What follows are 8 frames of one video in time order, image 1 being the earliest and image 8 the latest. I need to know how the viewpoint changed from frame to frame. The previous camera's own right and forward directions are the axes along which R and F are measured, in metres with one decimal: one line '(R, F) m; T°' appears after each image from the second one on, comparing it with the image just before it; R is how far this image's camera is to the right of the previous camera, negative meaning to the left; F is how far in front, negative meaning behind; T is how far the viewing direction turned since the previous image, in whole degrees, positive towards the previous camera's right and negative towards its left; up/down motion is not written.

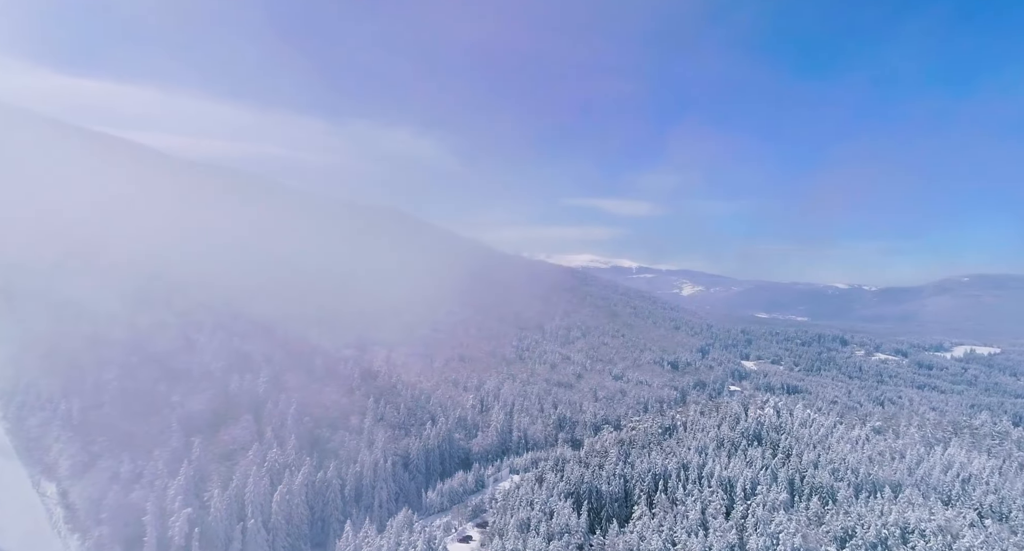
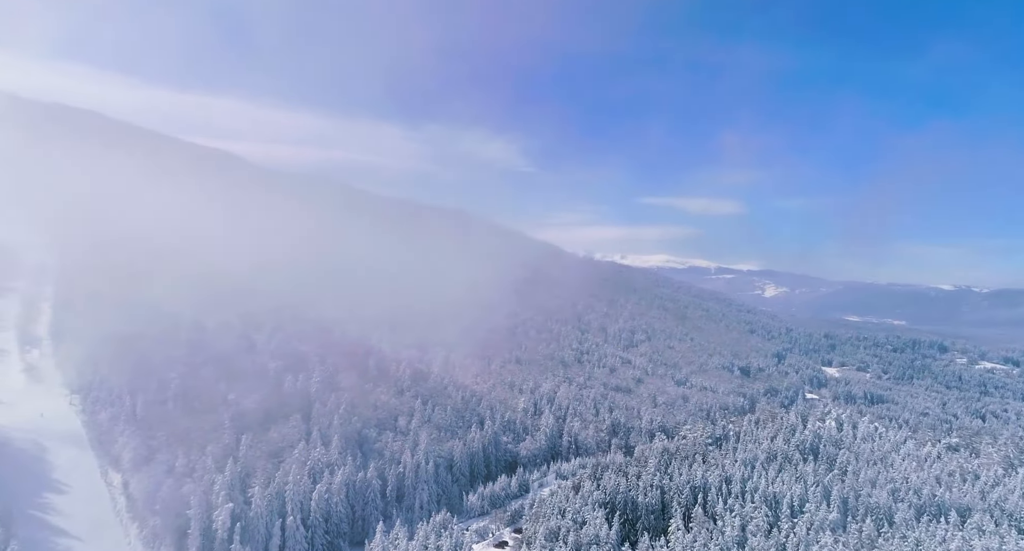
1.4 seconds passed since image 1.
(+4.7, +0.2) m; -6°
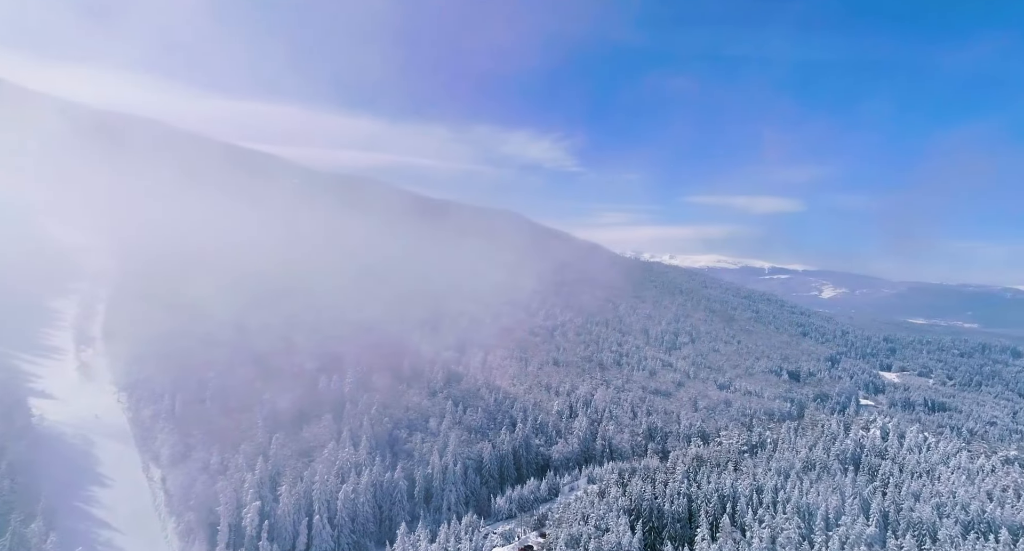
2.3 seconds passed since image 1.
(+2.7, +0.2) m; -4°
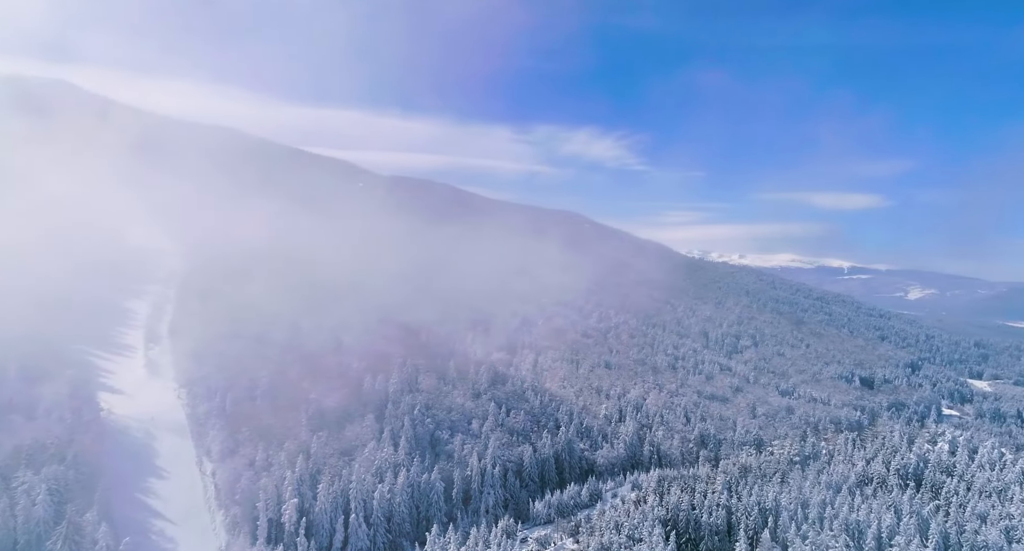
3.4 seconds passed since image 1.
(+3.6, +0.3) m; -6°
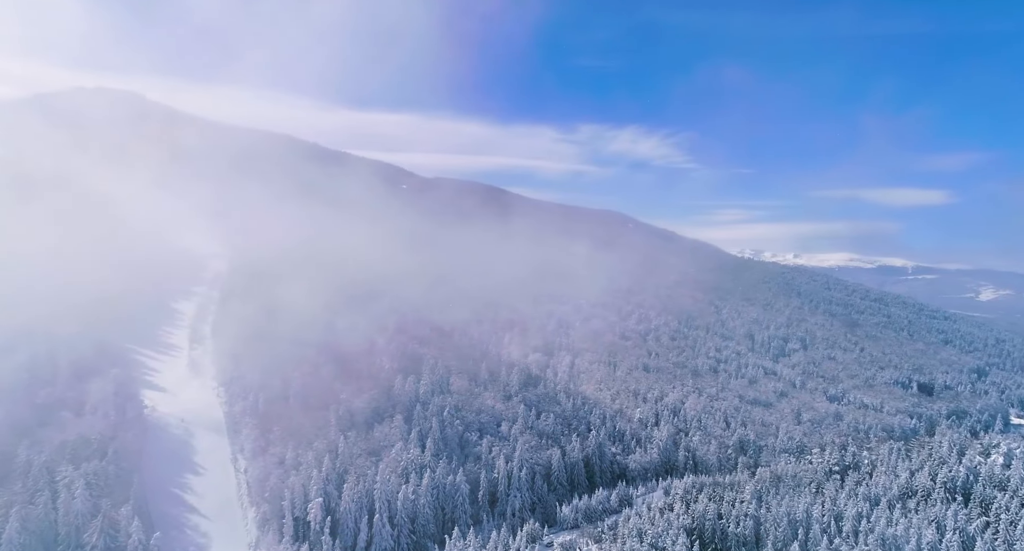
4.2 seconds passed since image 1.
(+2.8, +0.2) m; -4°
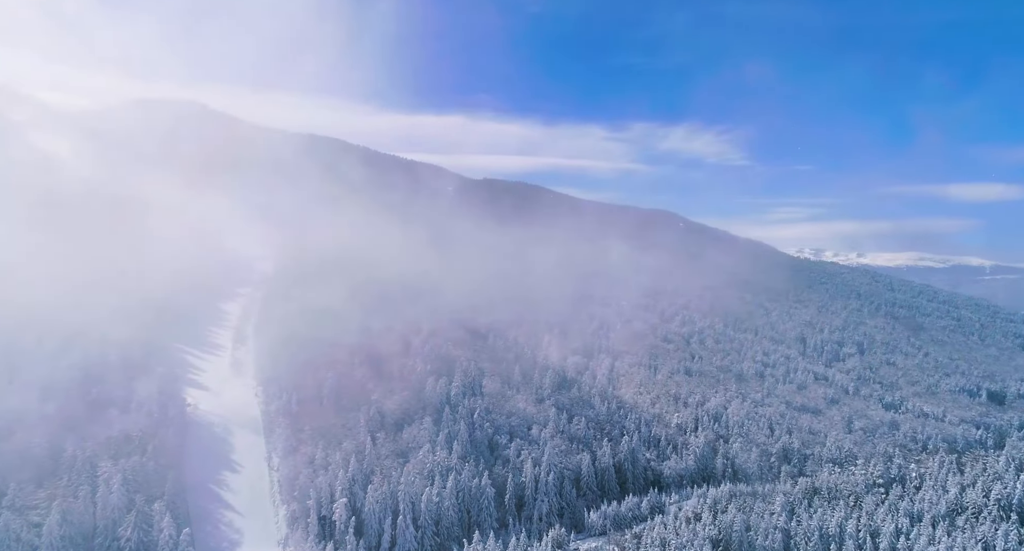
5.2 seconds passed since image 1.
(+3.3, +0.2) m; -4°
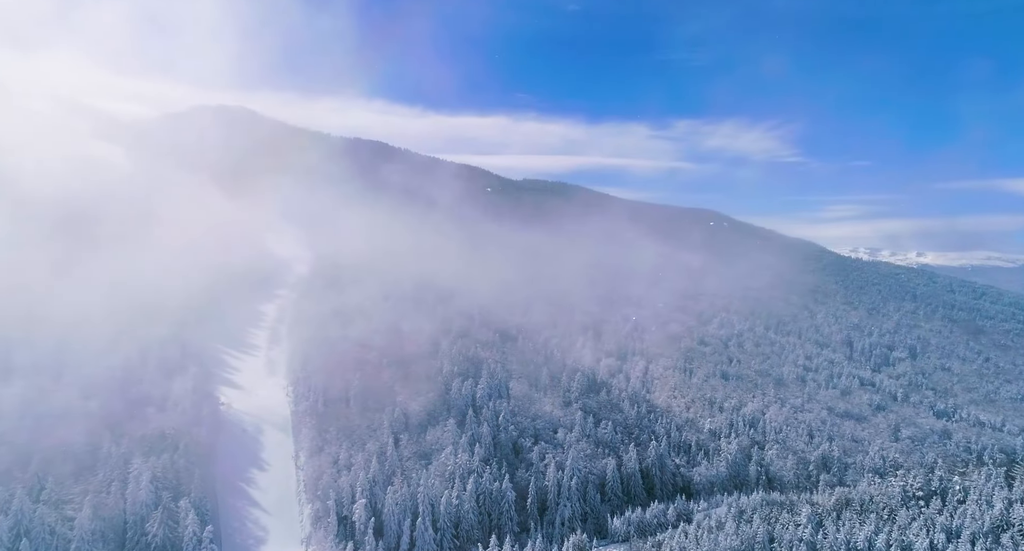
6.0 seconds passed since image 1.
(+2.9, +0.2) m; -4°
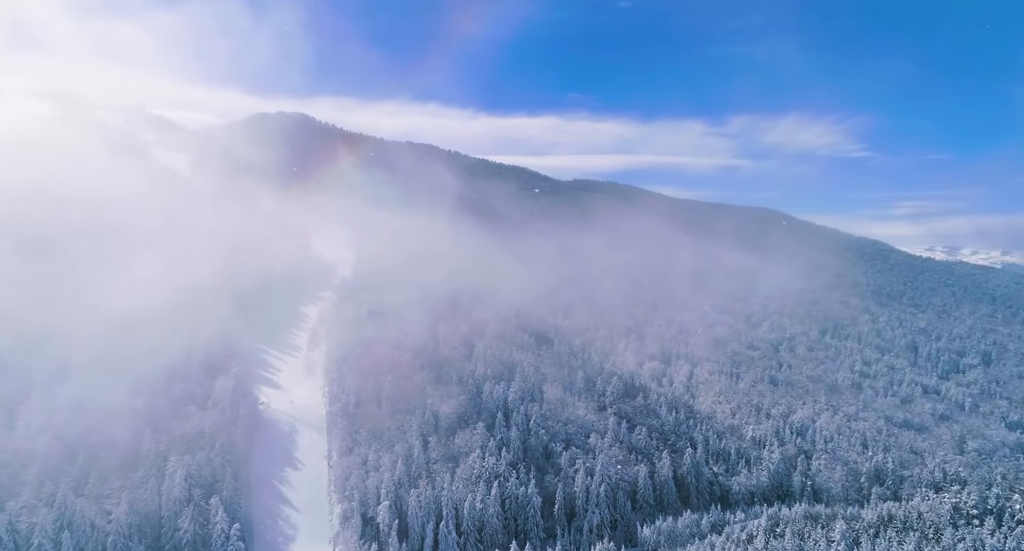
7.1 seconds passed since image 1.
(+3.8, +0.4) m; -5°
